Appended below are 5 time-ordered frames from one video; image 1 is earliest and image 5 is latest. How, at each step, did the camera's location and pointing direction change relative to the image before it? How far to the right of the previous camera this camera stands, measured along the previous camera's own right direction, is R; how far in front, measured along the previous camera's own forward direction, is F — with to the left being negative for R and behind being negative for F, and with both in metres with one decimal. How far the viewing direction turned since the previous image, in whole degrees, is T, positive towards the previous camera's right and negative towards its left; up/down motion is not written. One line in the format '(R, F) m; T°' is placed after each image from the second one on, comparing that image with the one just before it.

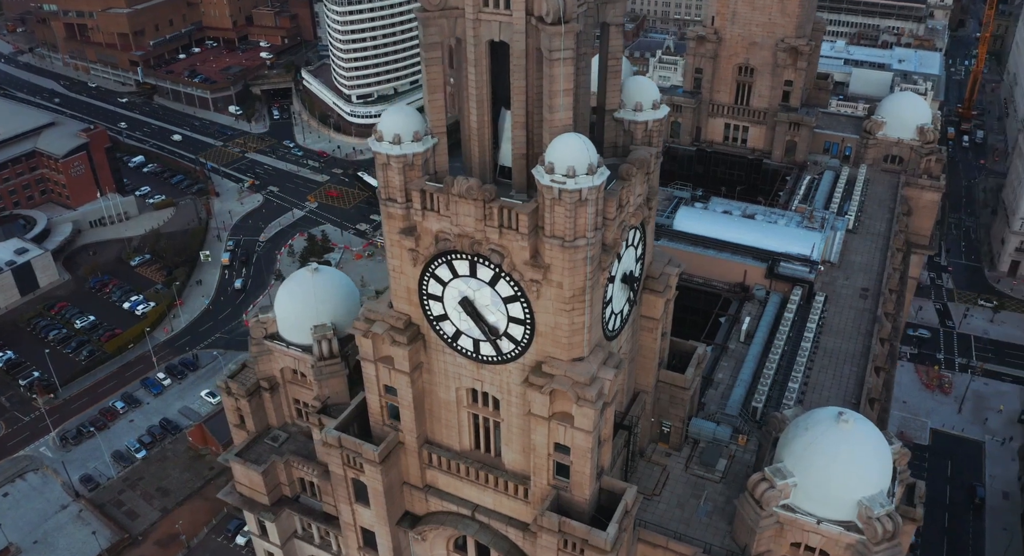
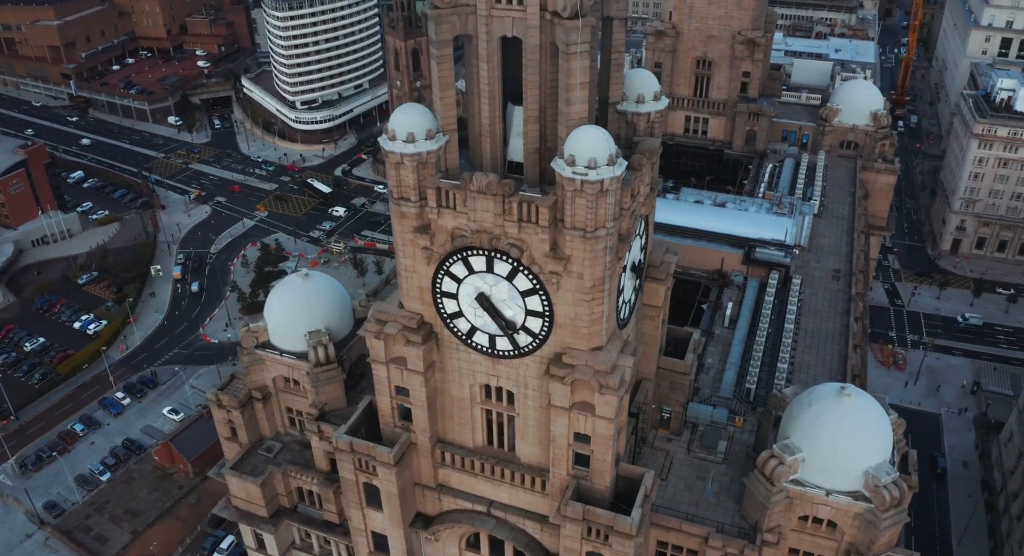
(-3.3, -0.1) m; +4°
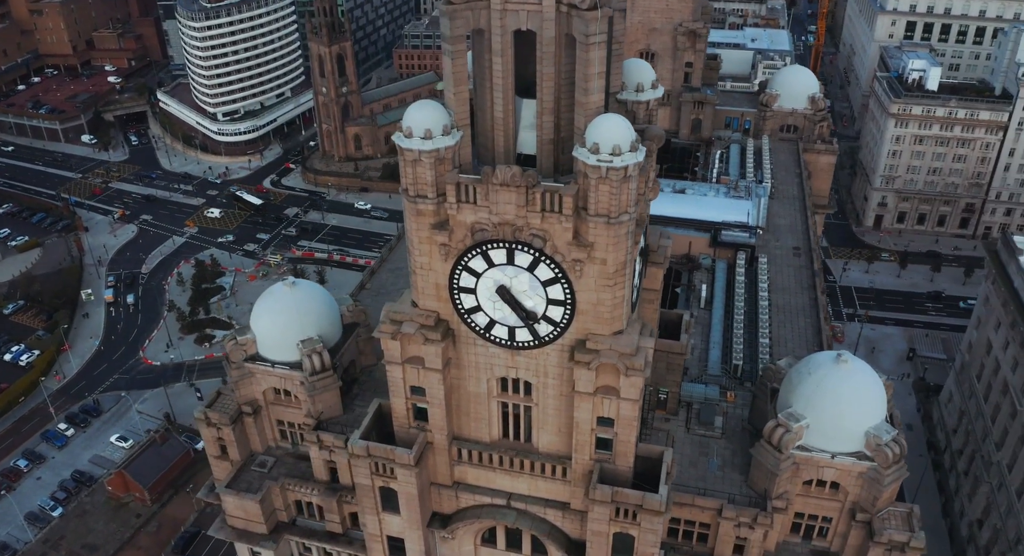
(-4.5, -0.1) m; +6°
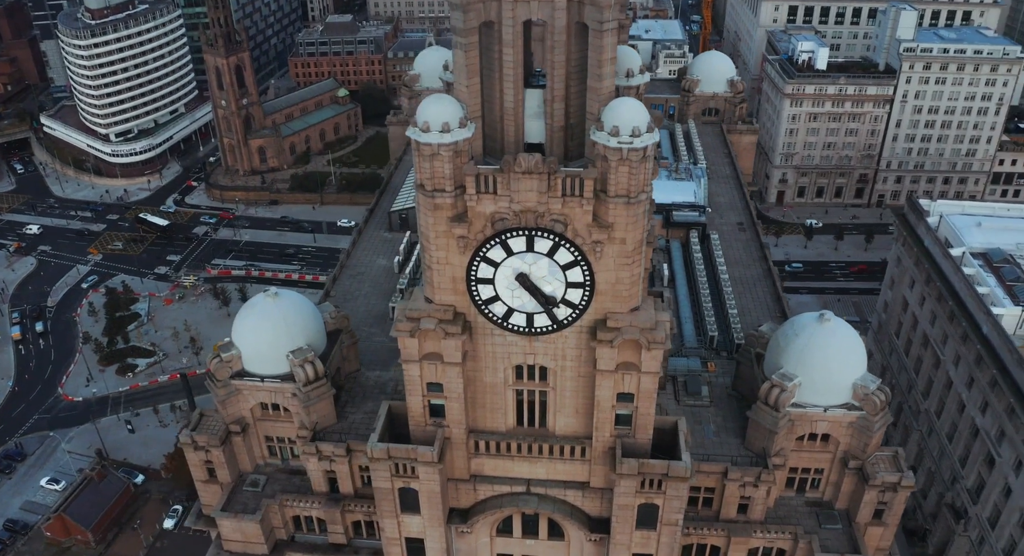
(-5.7, -0.2) m; +7°
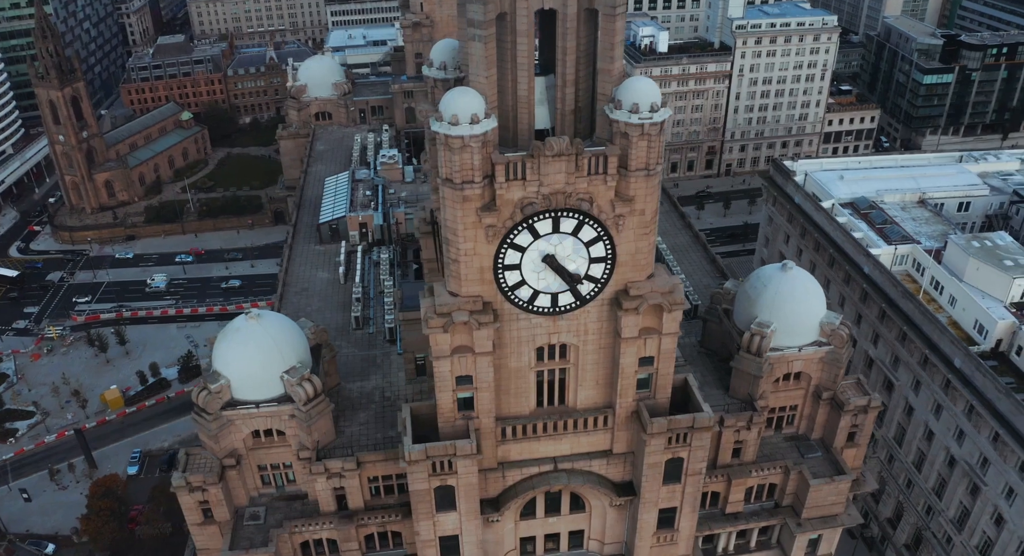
(-8.8, -0.3) m; +11°
